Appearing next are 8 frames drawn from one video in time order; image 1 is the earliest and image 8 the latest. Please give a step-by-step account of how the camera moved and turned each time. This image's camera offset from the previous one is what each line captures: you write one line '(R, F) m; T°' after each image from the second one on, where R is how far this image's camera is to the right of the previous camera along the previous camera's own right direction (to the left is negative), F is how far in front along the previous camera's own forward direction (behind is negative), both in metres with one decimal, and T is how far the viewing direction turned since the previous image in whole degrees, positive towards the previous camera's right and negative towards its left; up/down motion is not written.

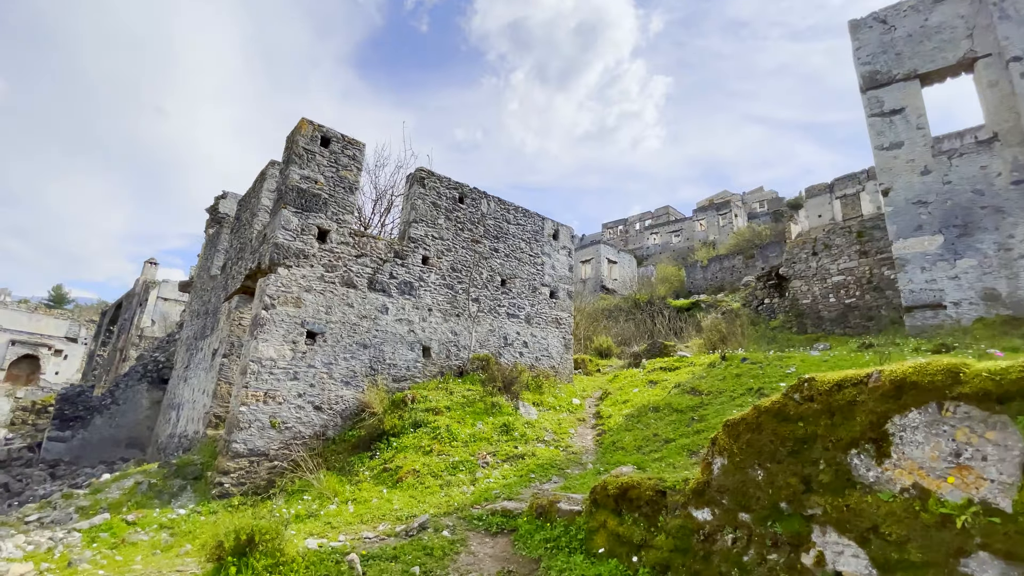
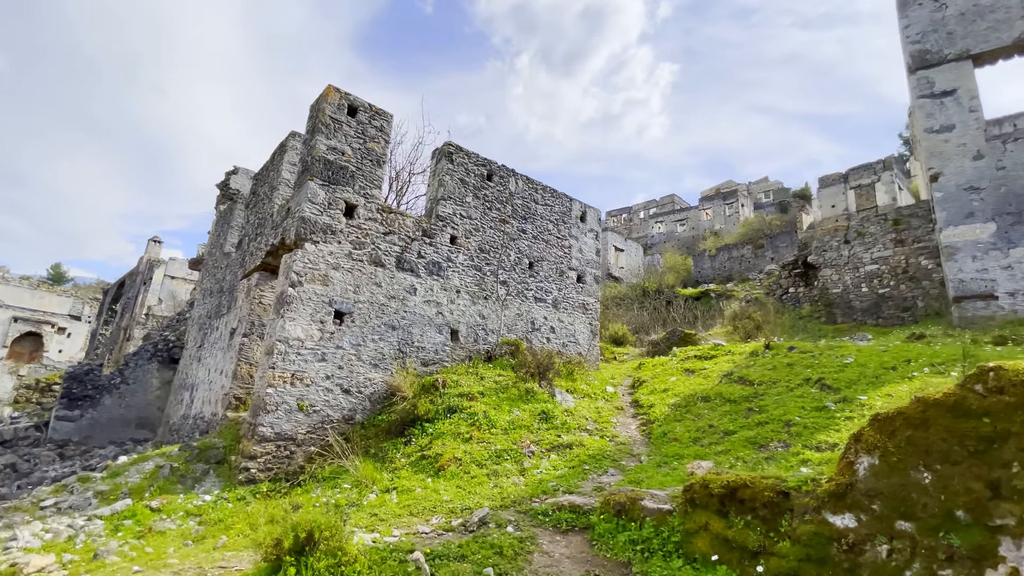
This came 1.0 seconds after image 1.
(-0.5, +0.4) m; 0°
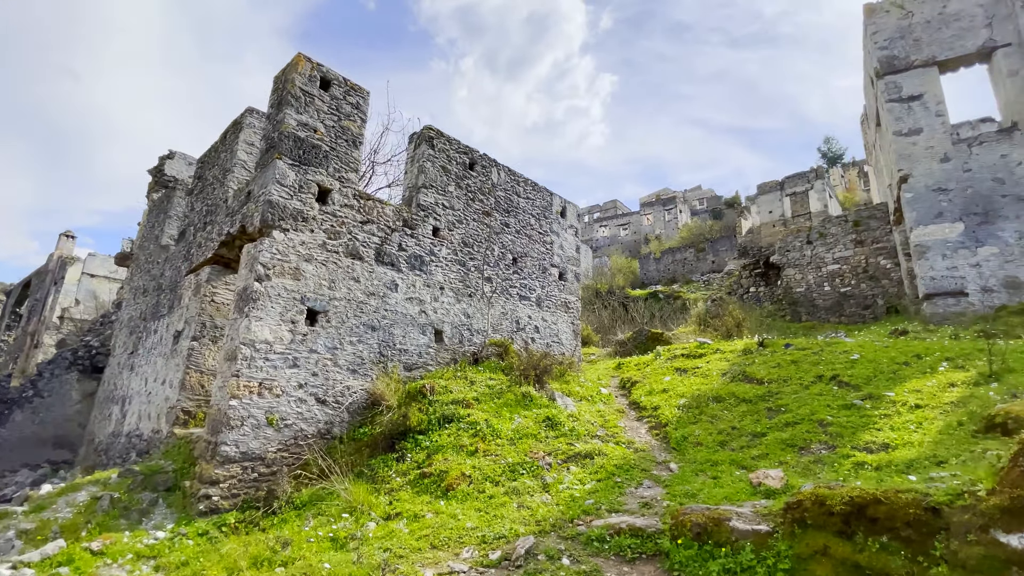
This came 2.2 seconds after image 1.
(-0.7, +0.6) m; +7°
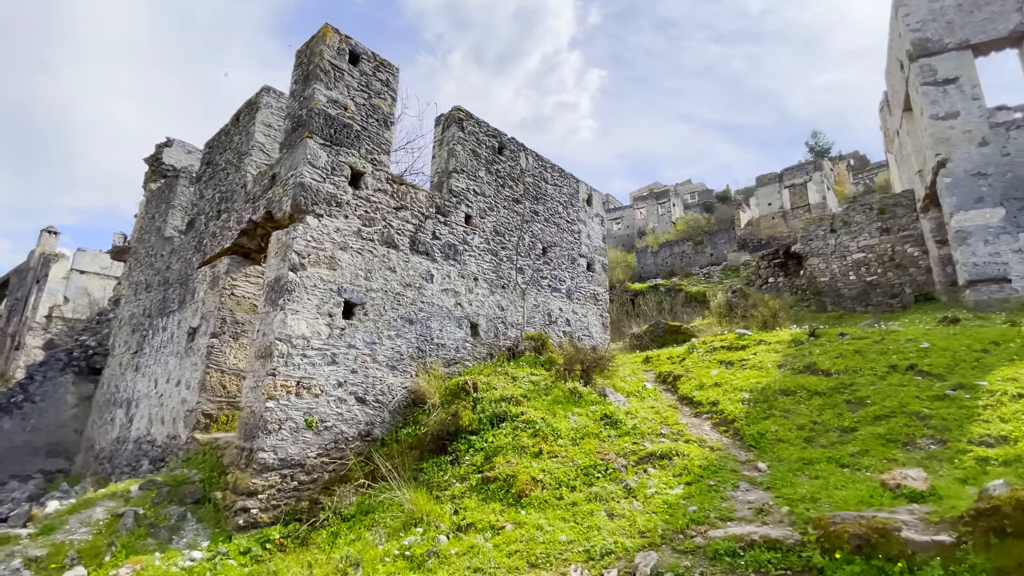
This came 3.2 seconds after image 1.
(-0.7, +0.4) m; +1°
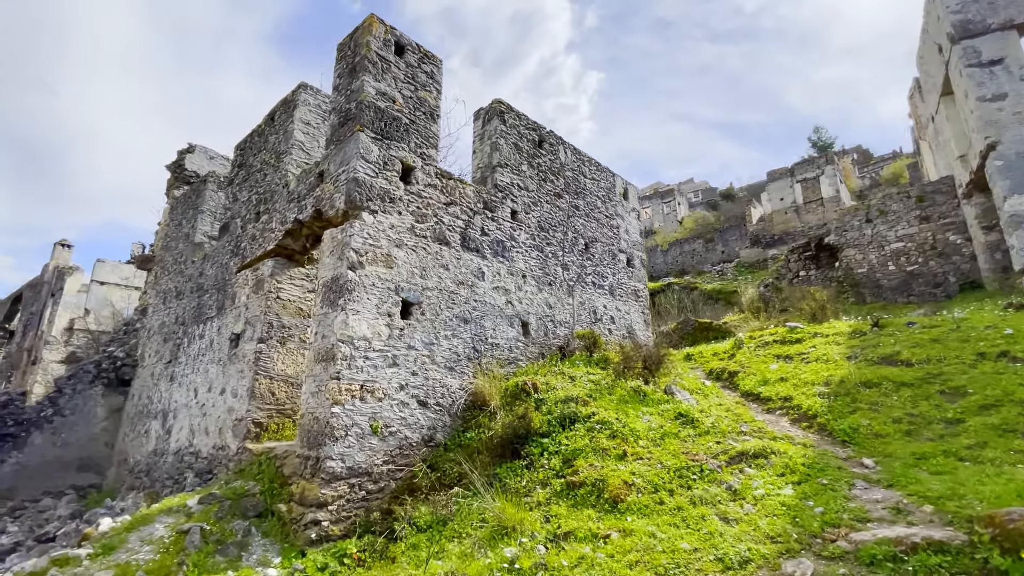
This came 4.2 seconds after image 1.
(-0.7, +0.2) m; 0°
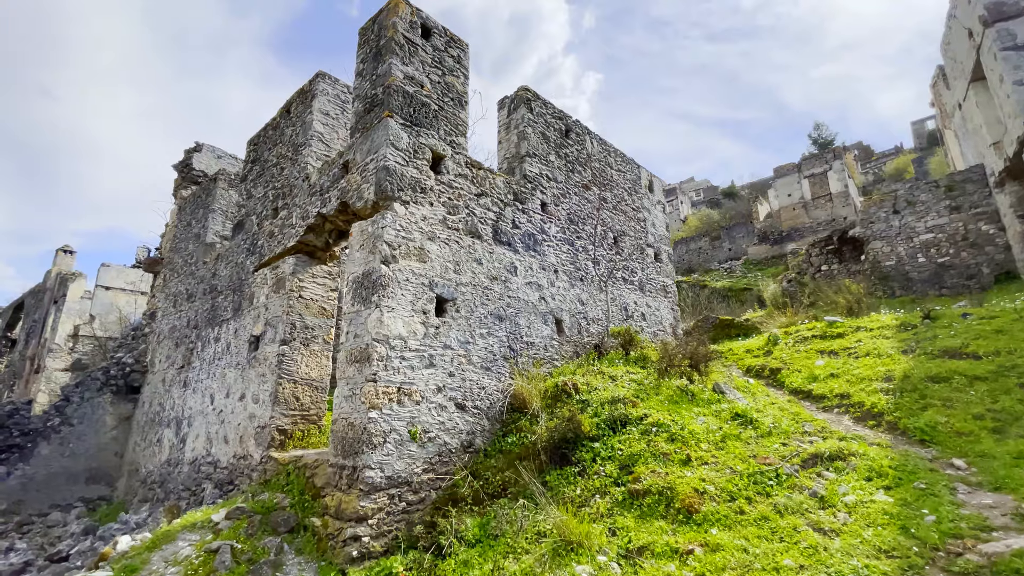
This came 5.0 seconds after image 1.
(-0.4, +0.3) m; 0°
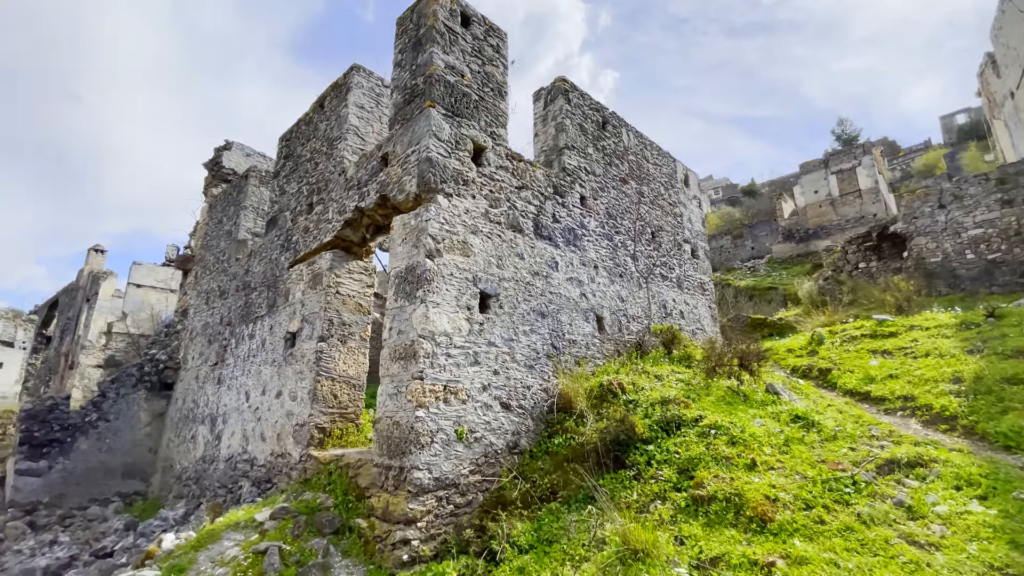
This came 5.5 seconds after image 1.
(-0.3, +0.2) m; -2°
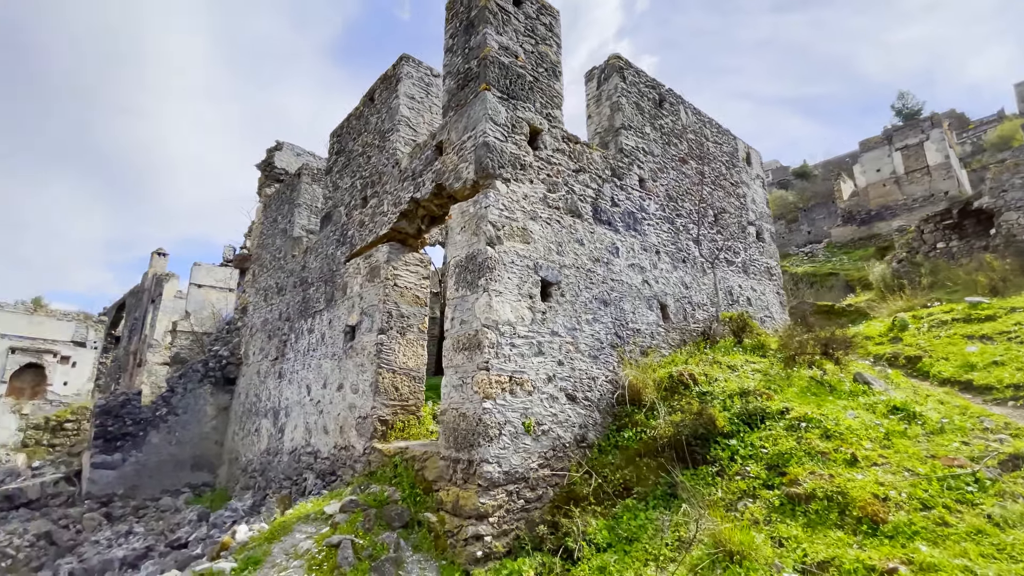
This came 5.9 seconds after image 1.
(-0.2, +0.2) m; -5°
